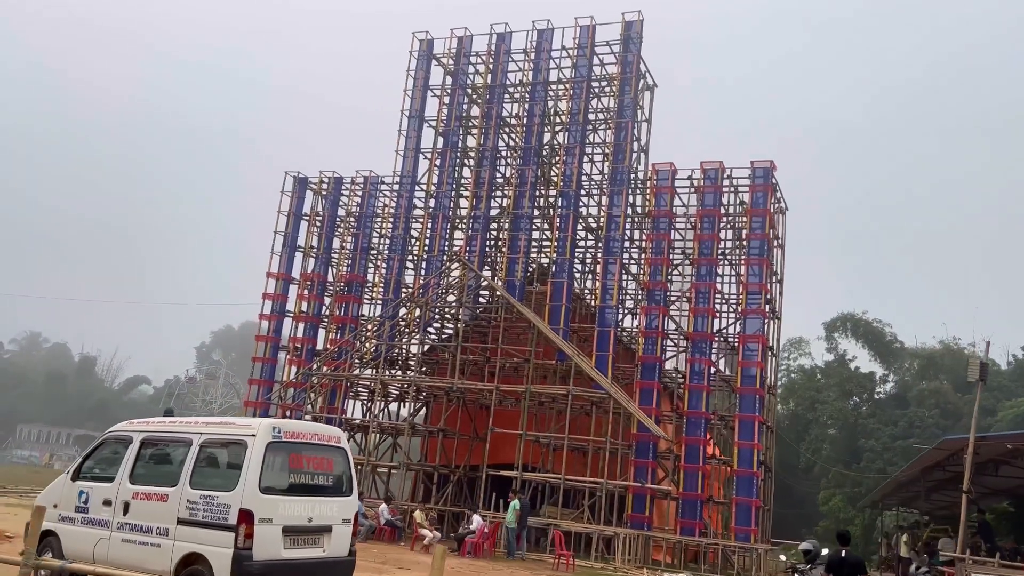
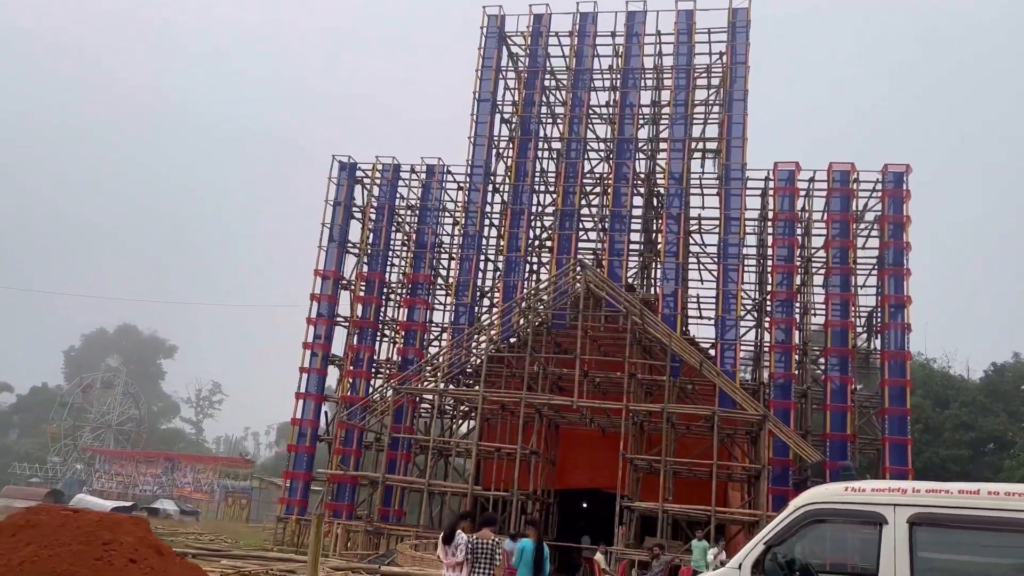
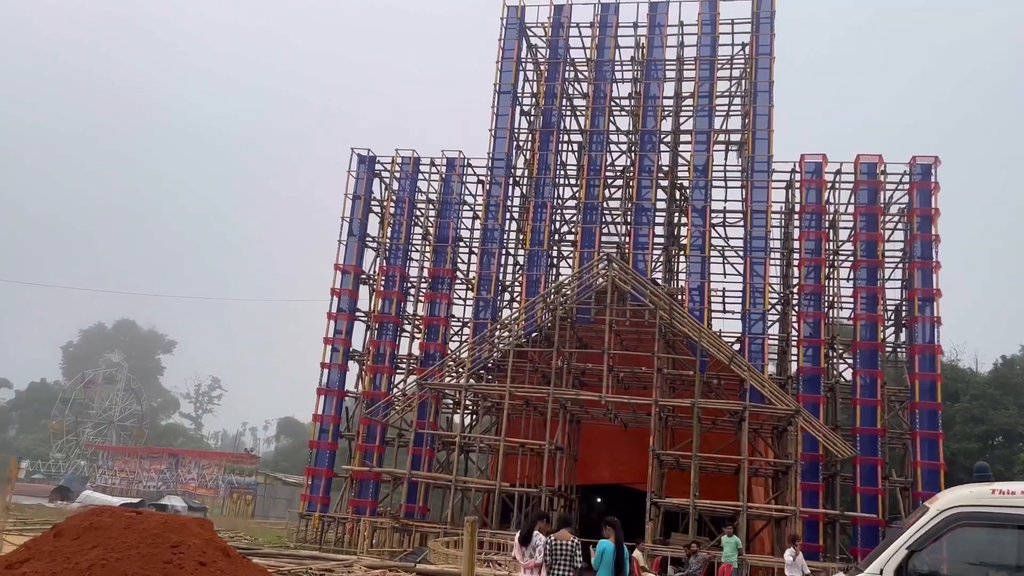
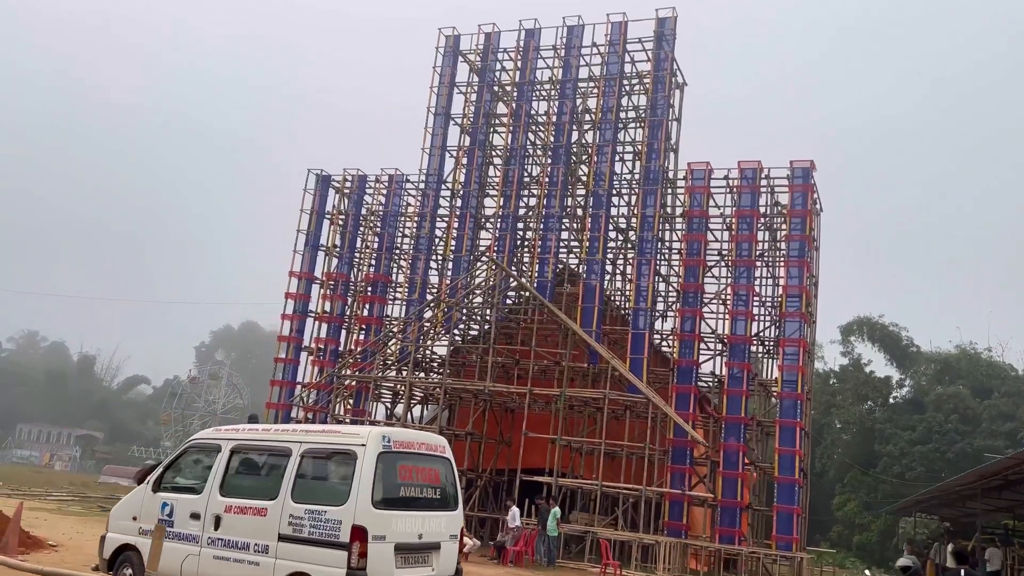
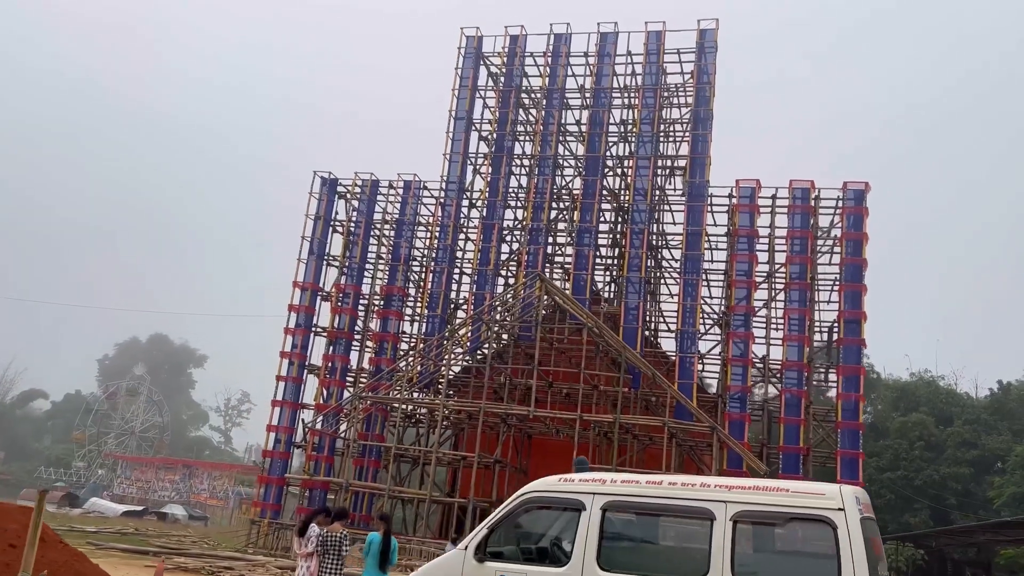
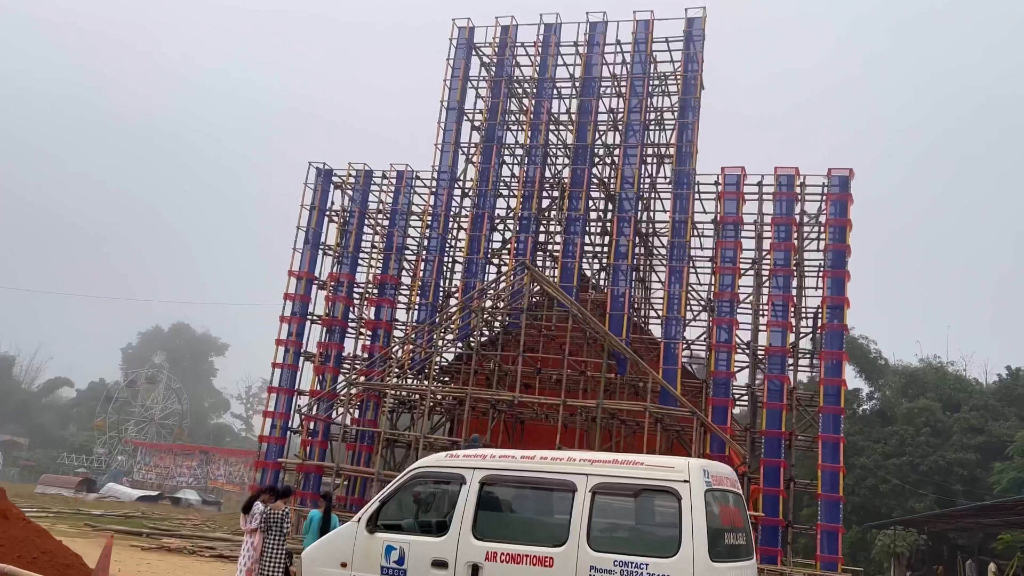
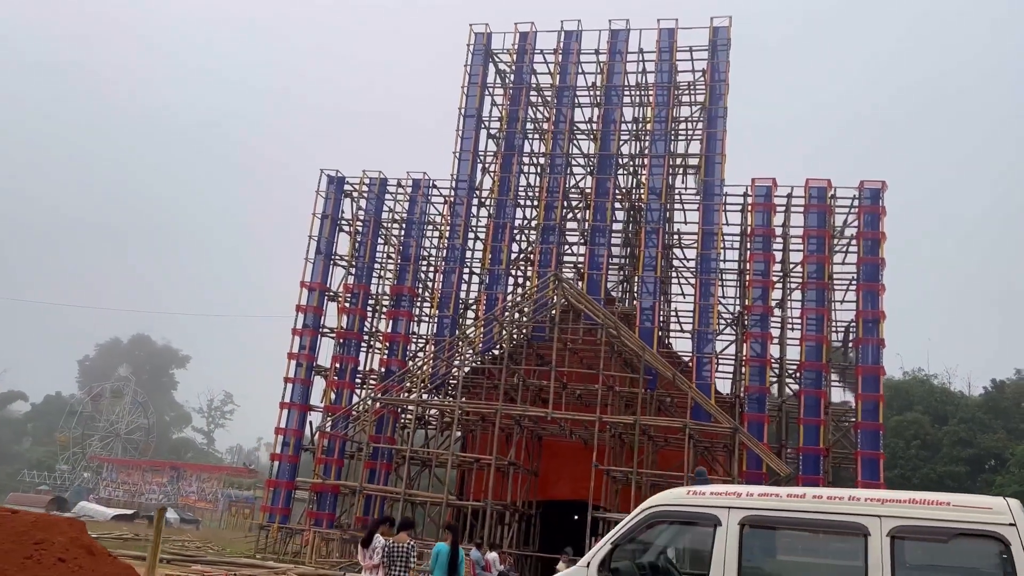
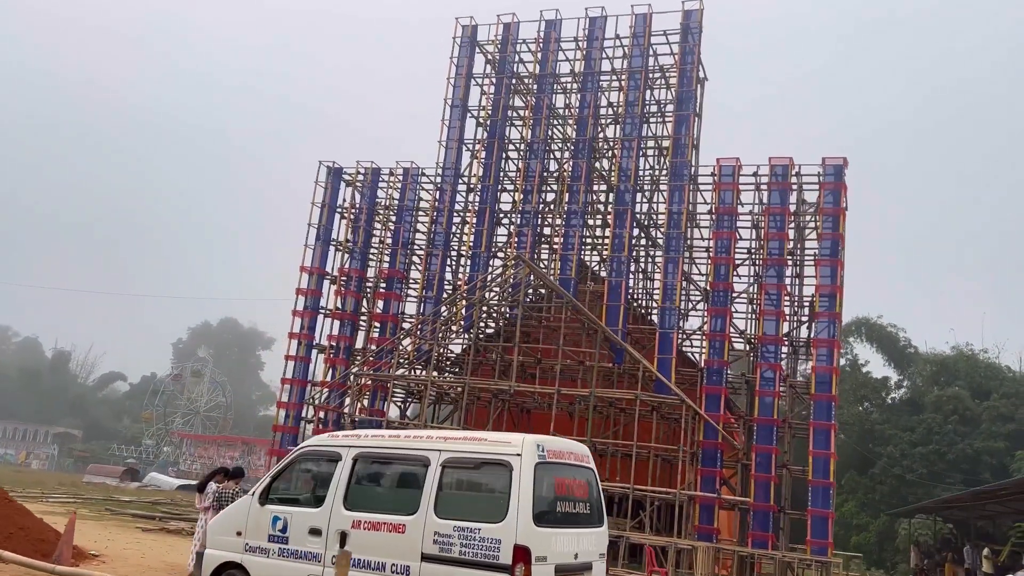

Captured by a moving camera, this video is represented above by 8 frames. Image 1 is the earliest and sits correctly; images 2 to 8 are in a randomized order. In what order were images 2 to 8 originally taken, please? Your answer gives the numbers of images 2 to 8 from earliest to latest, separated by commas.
4, 8, 6, 5, 7, 2, 3
